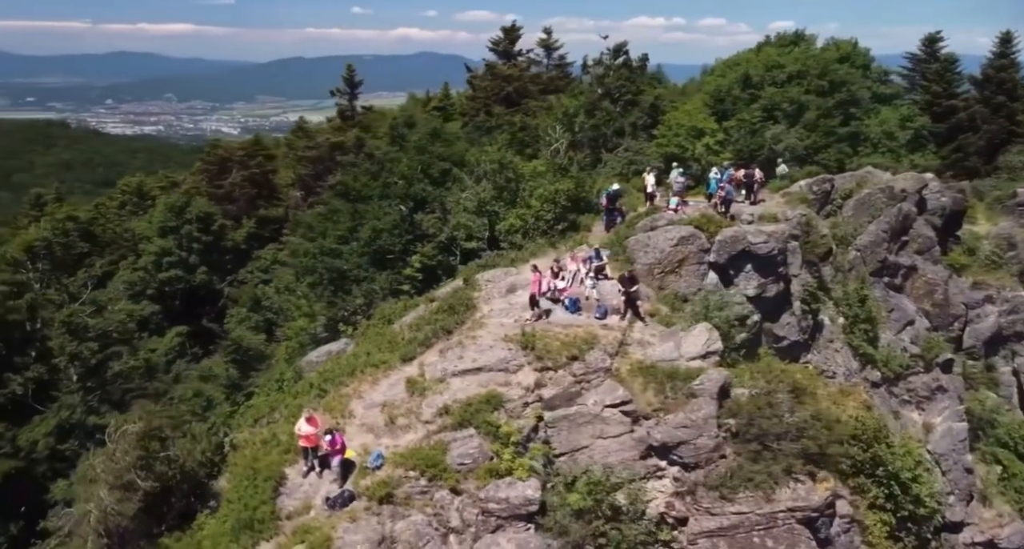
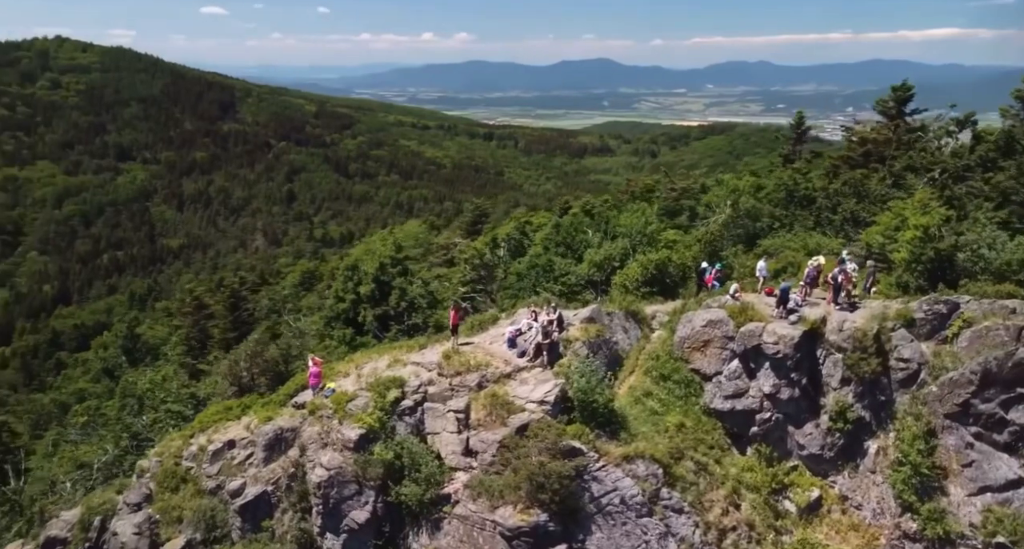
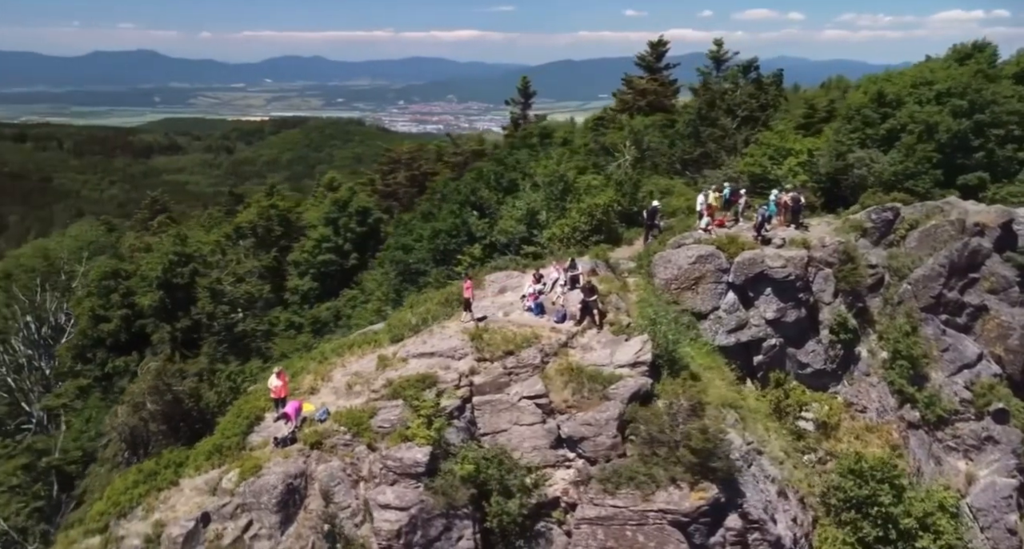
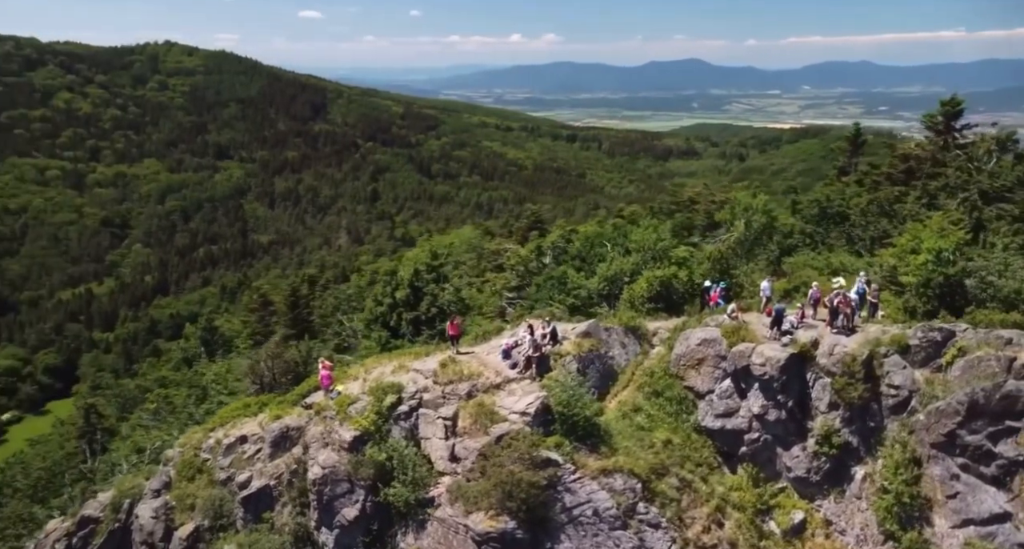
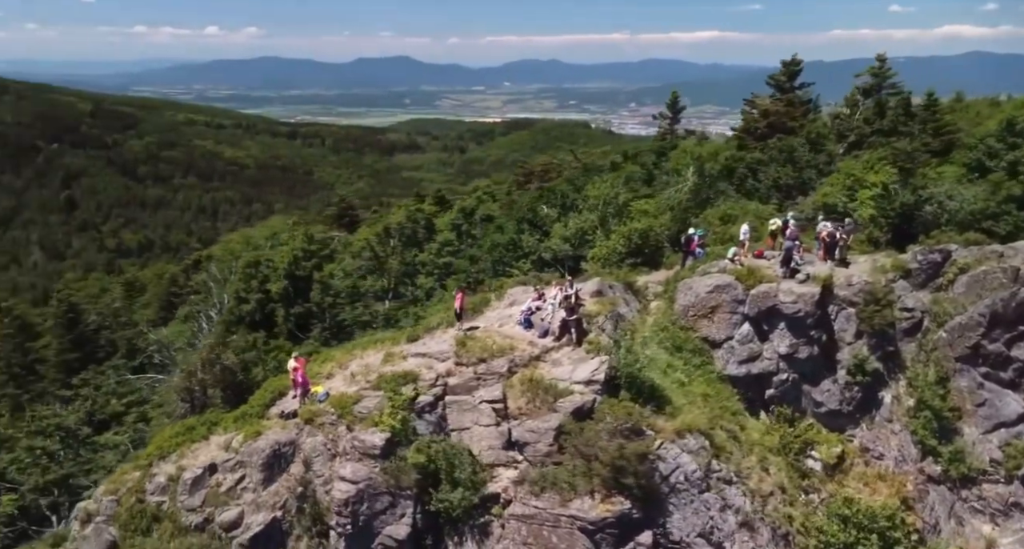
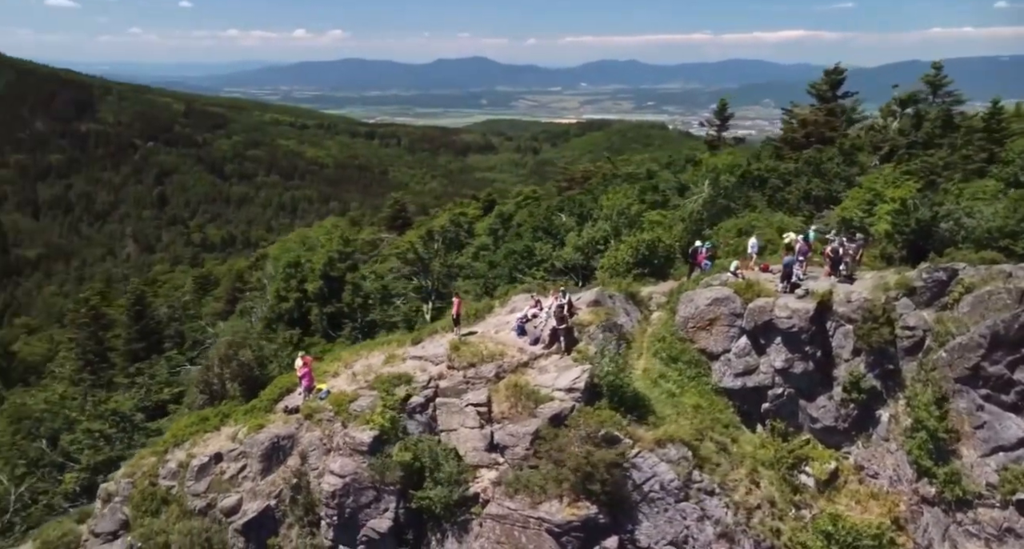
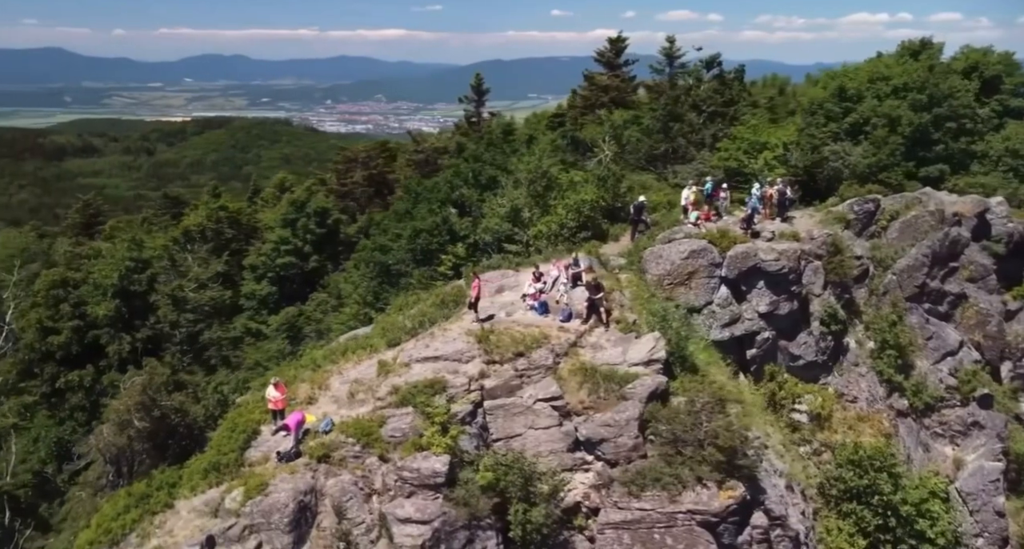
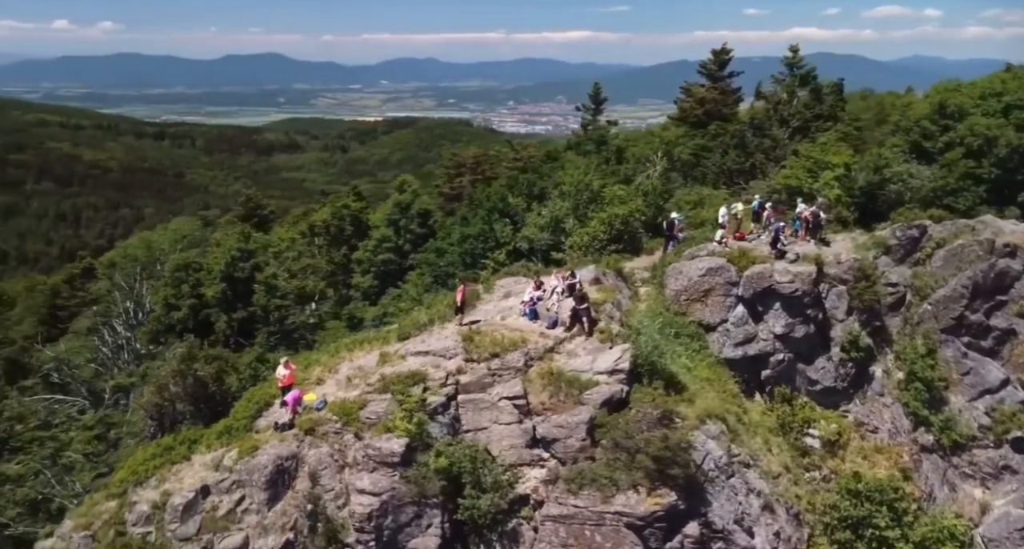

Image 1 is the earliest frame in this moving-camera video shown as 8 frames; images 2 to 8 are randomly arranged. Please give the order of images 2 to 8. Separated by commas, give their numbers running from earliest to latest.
7, 3, 8, 5, 6, 2, 4
